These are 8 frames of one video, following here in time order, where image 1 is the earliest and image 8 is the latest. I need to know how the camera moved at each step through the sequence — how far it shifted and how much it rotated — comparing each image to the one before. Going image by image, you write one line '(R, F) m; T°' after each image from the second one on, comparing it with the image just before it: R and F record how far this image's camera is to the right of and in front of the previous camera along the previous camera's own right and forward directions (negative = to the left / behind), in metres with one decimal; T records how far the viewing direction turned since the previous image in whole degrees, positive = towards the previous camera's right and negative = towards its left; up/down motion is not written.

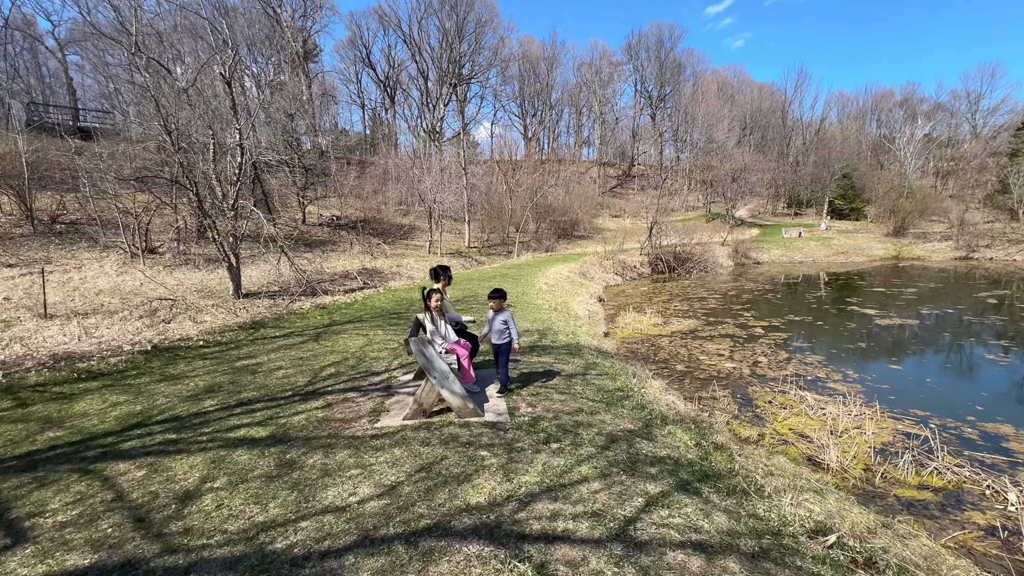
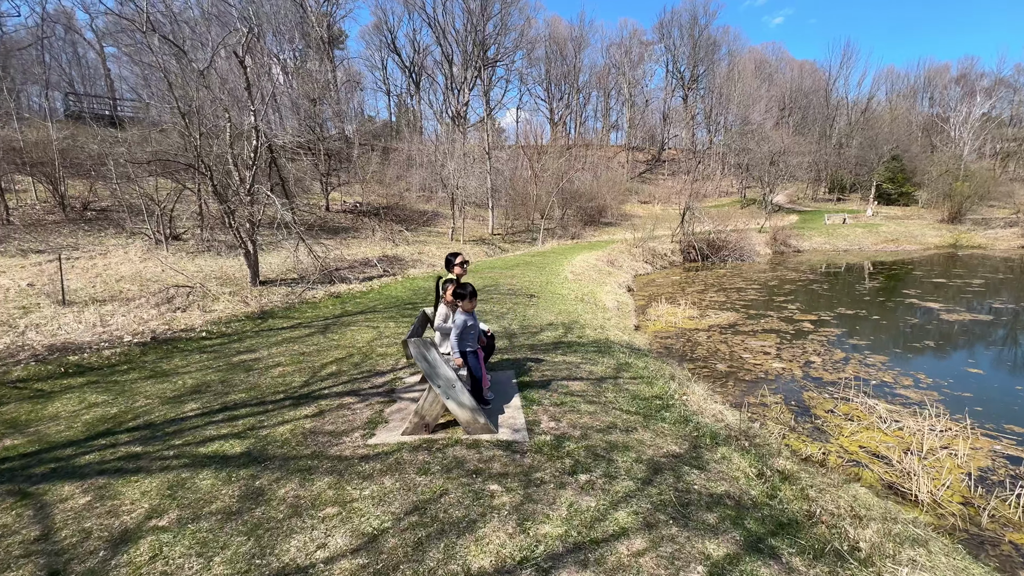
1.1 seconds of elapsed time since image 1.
(0.0, +0.7) m; -3°
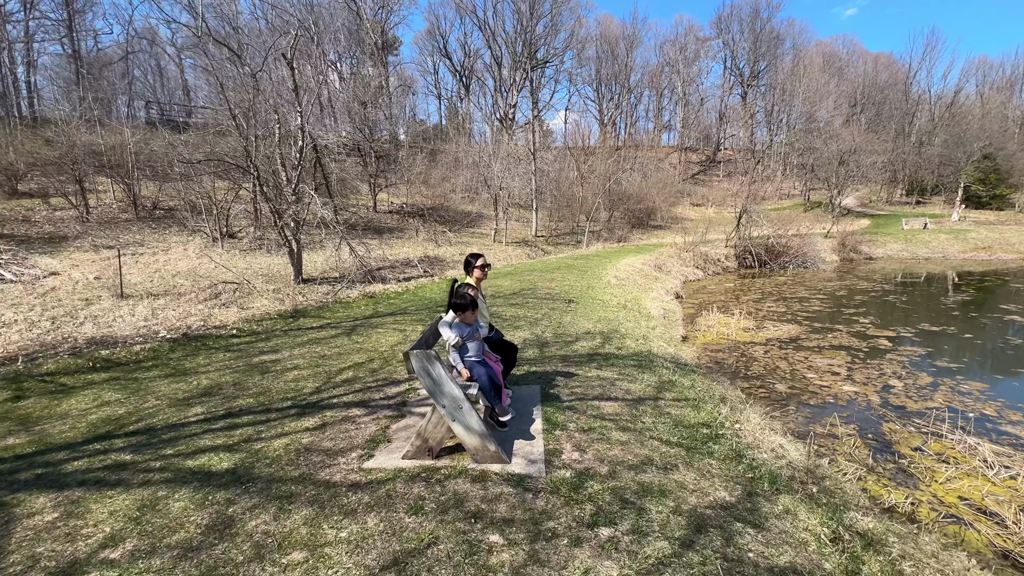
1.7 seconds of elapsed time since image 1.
(+0.2, +0.5) m; -6°
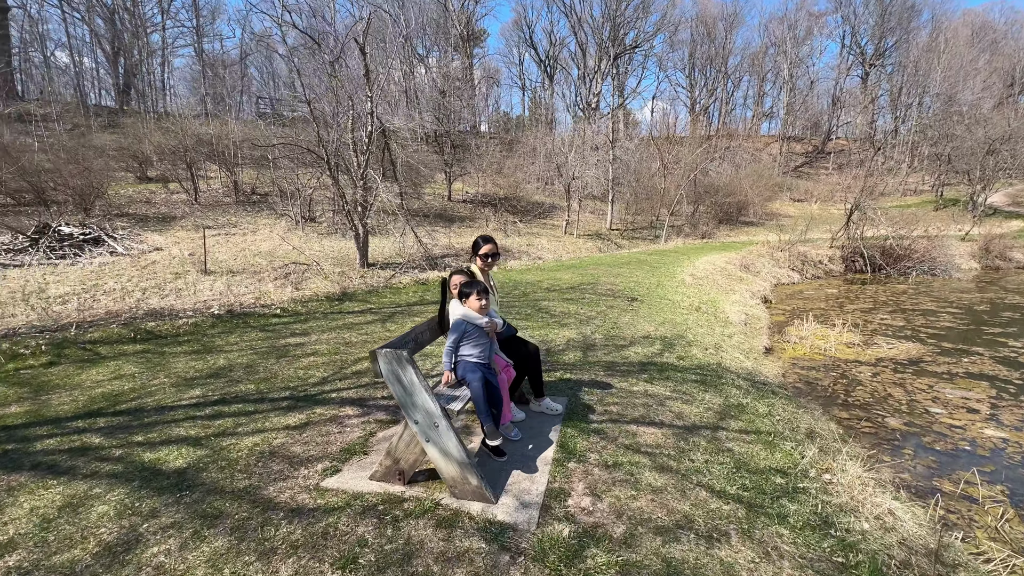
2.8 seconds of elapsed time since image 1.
(+0.4, +0.8) m; -10°
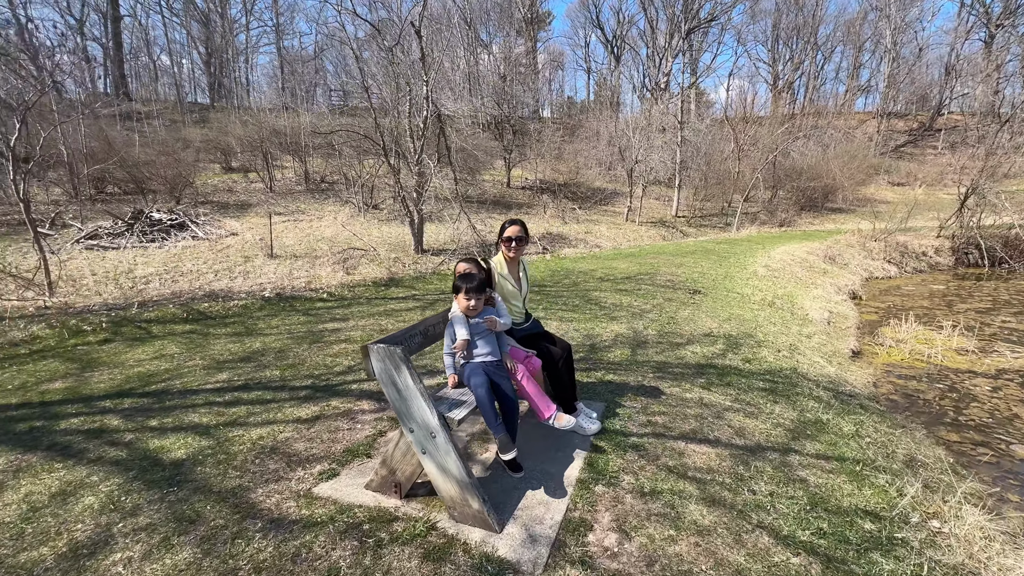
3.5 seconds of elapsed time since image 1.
(+0.2, +0.4) m; -8°
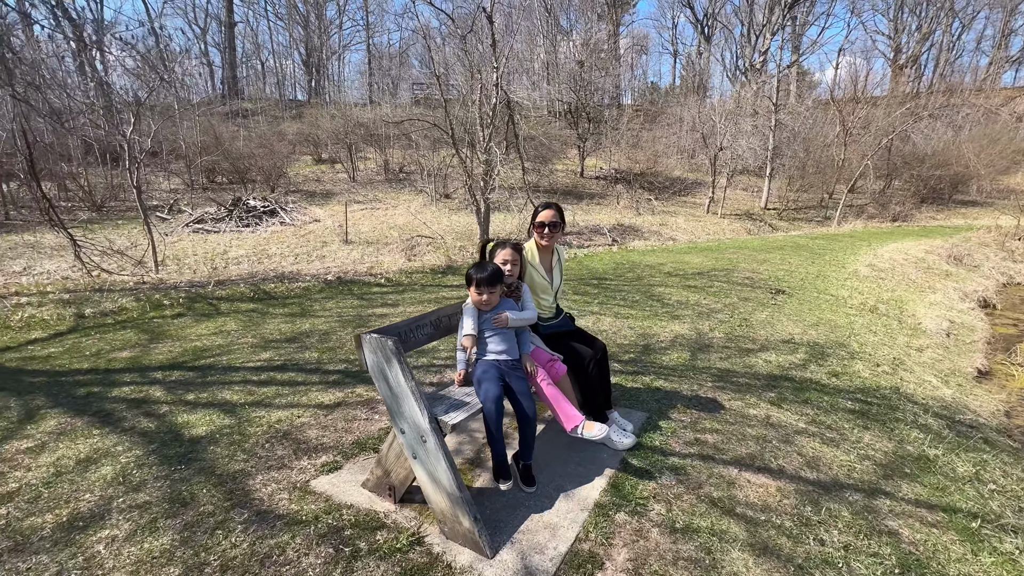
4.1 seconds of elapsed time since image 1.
(+0.3, +0.3) m; -9°
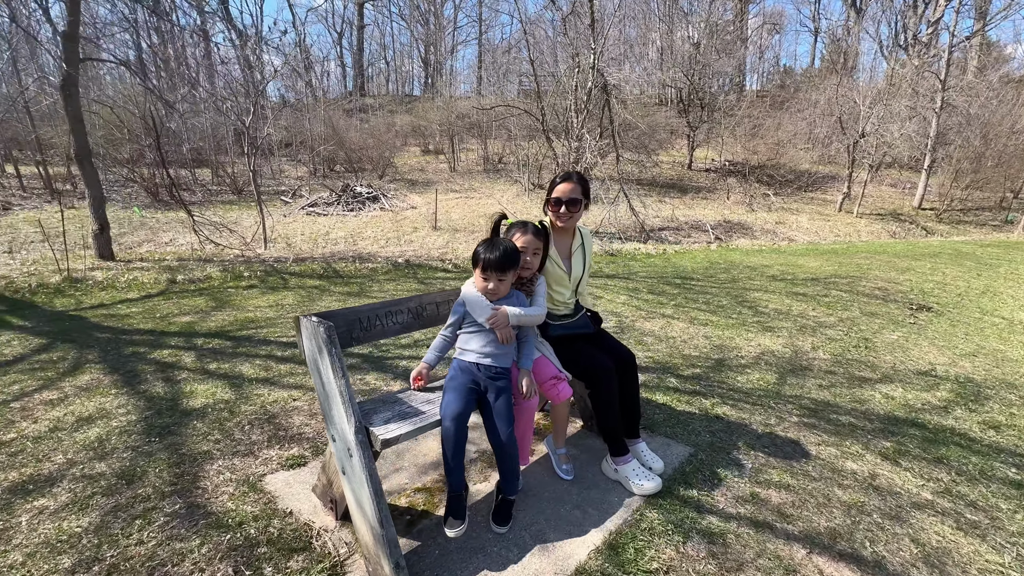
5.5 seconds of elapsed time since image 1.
(+0.4, +0.5) m; -13°
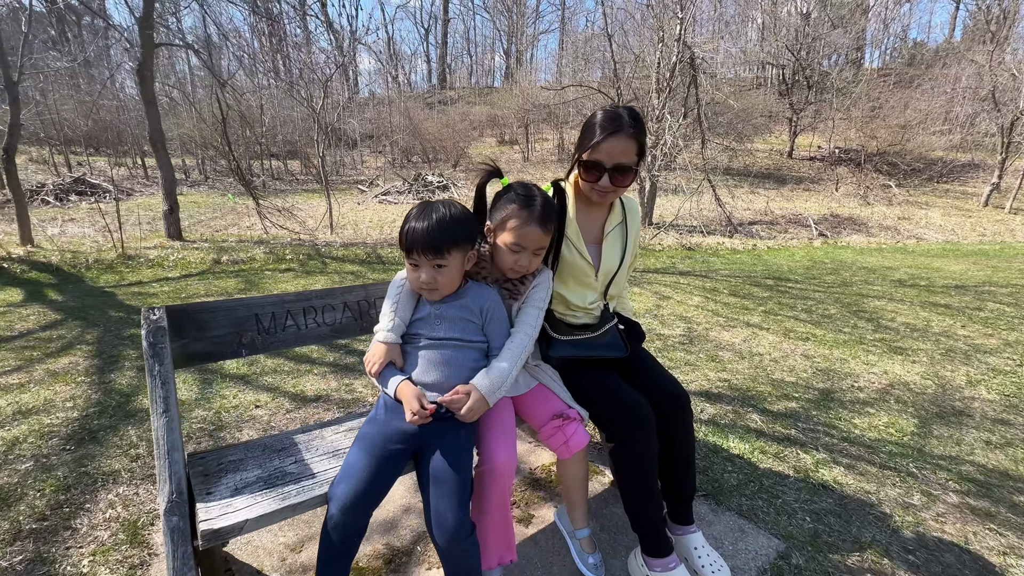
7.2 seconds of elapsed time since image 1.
(+0.3, +0.7) m; -10°
